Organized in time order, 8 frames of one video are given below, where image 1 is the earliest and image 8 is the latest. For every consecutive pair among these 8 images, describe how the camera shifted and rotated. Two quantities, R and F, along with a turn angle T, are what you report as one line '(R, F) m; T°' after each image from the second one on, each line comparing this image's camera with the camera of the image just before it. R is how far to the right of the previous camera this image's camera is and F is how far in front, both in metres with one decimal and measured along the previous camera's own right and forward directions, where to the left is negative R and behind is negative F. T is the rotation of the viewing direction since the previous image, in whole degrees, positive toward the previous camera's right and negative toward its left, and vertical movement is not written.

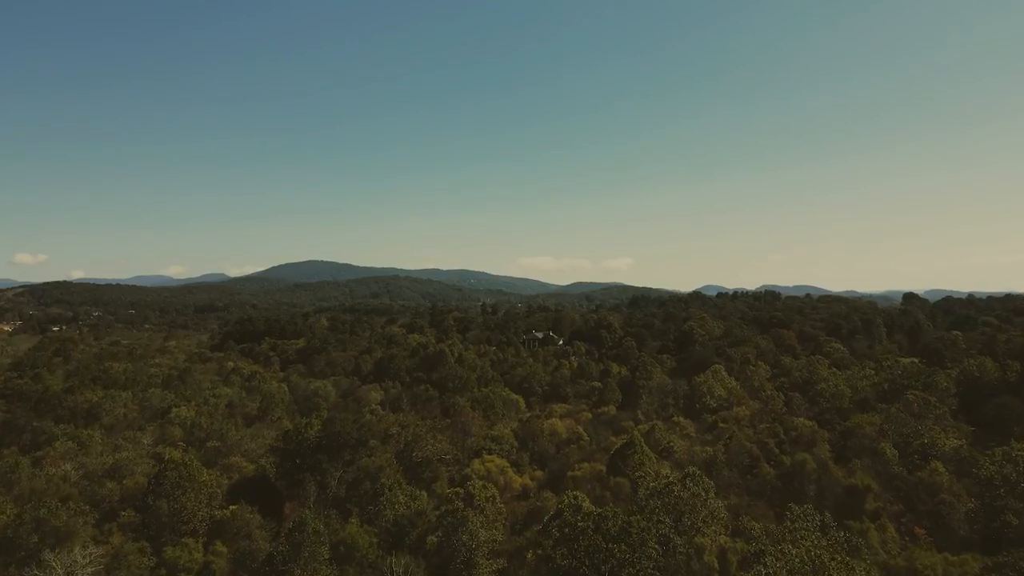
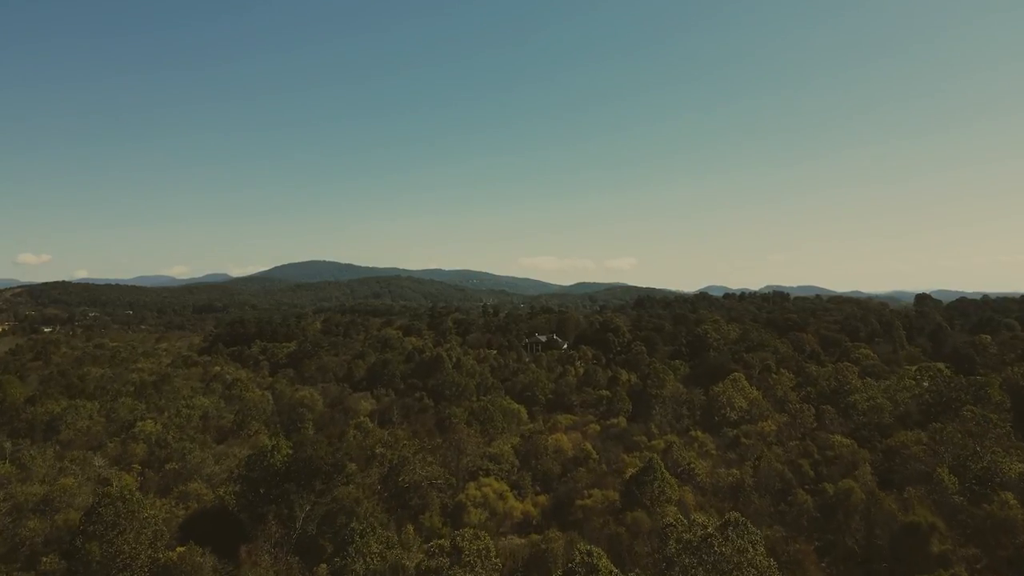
(+0.1, +4.0) m; 0°
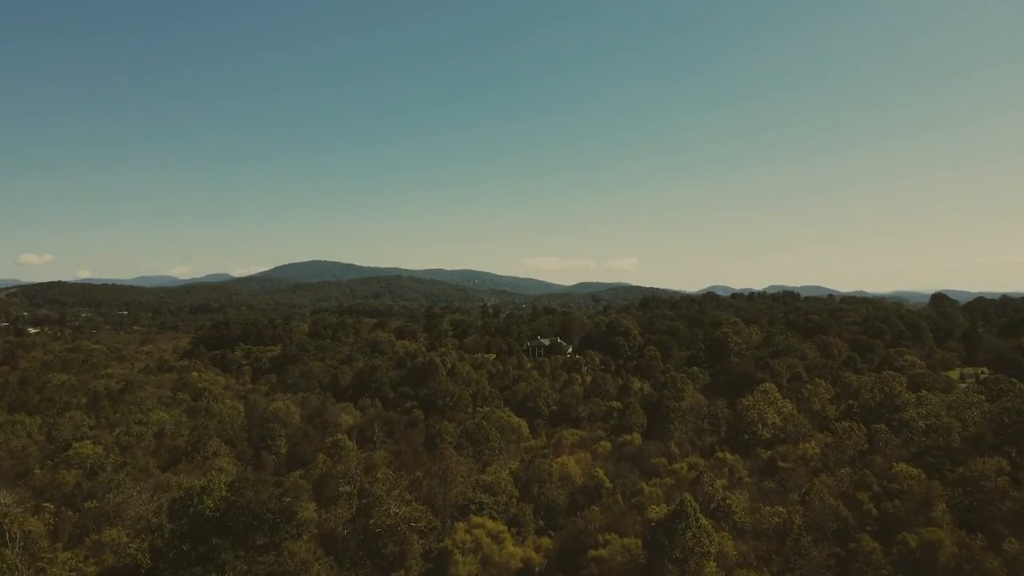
(+0.2, +5.4) m; 0°
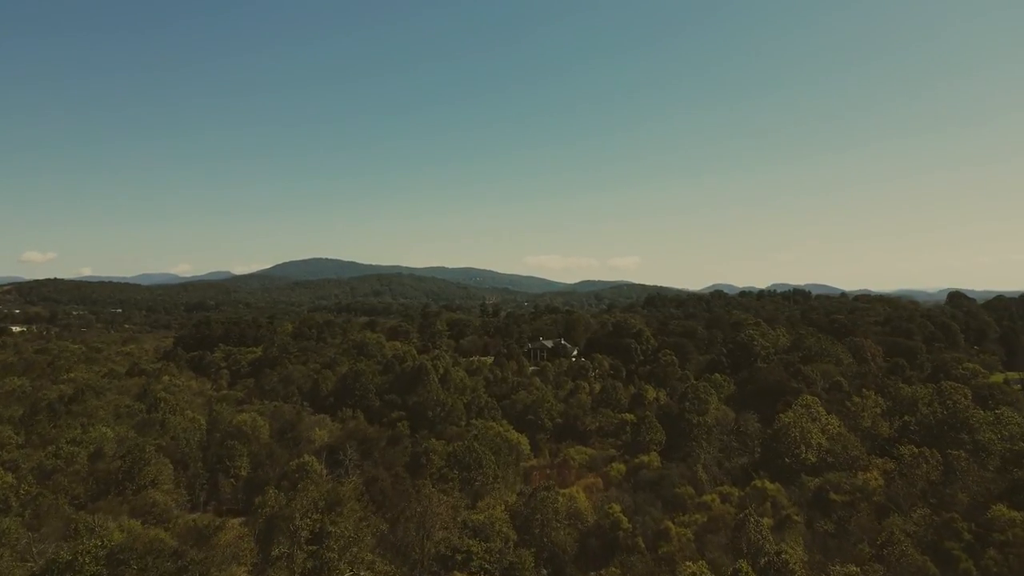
(+0.2, +5.6) m; 0°
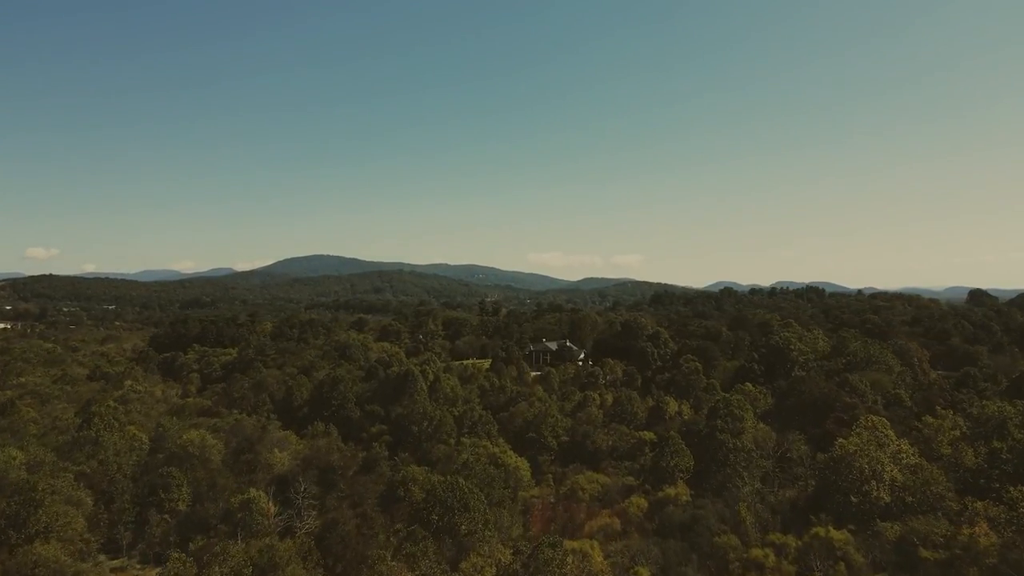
(+0.2, +6.2) m; 0°
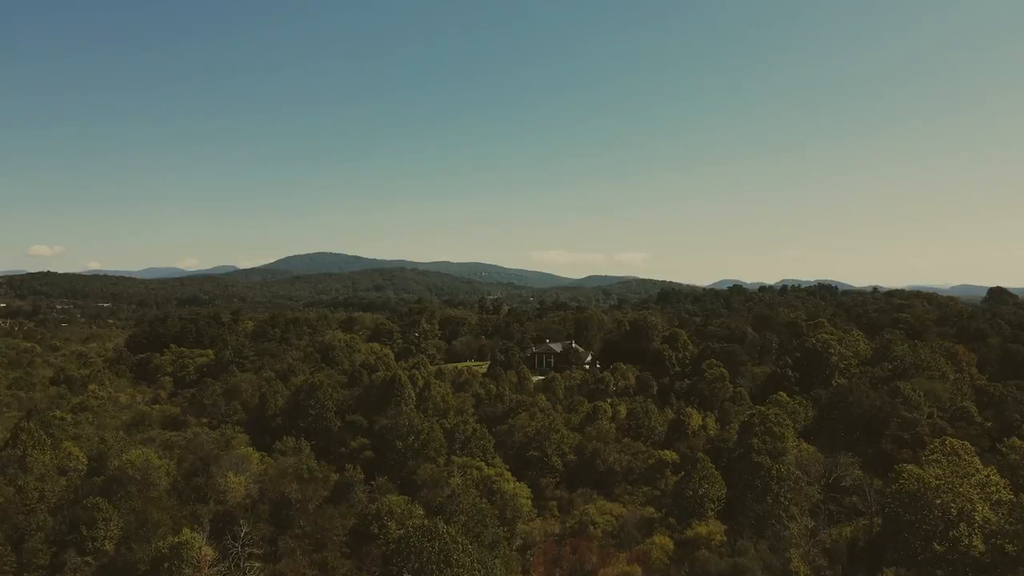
(+0.2, +5.0) m; 0°
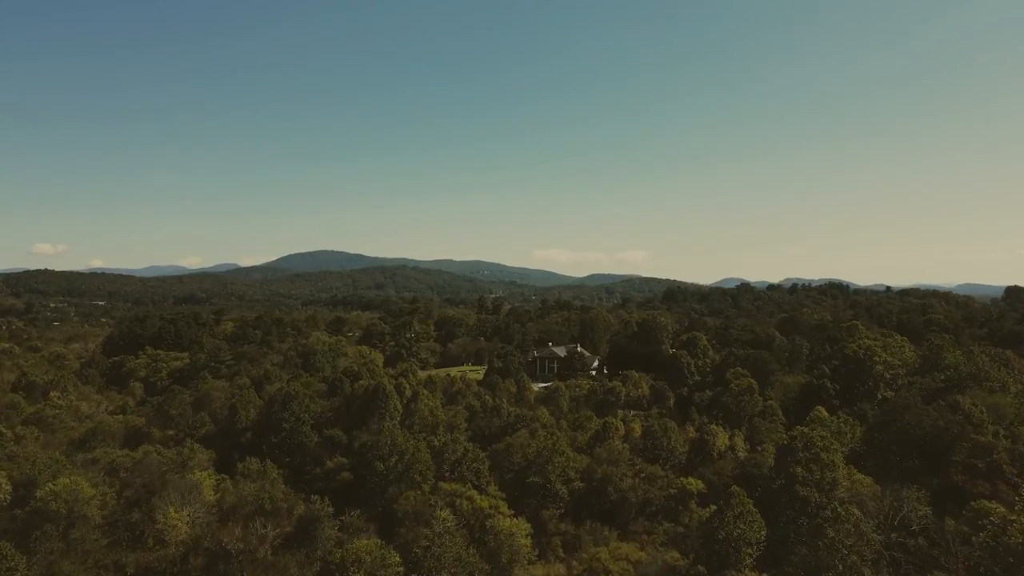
(+0.2, +4.4) m; 0°
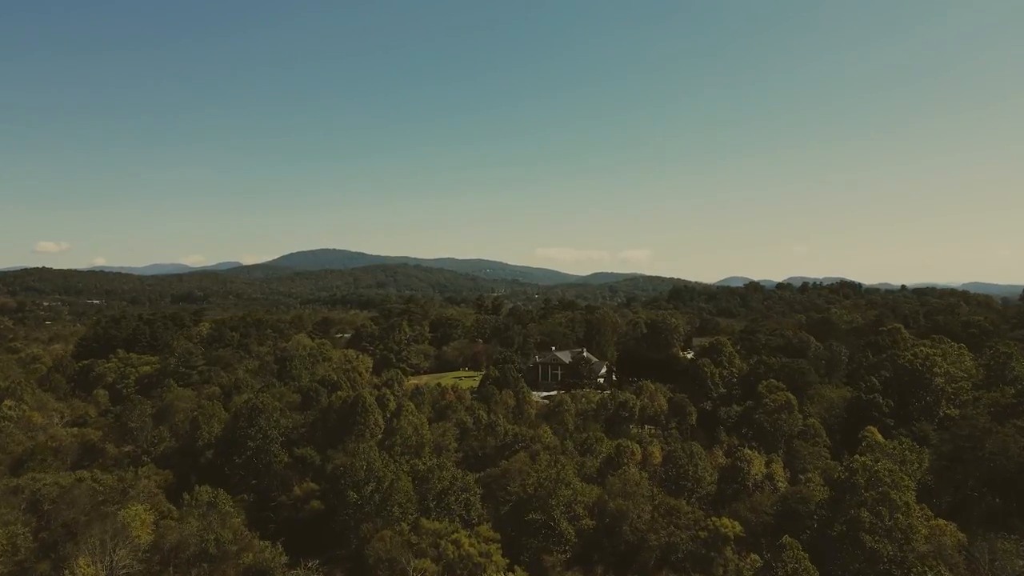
(+0.2, +4.4) m; 0°
